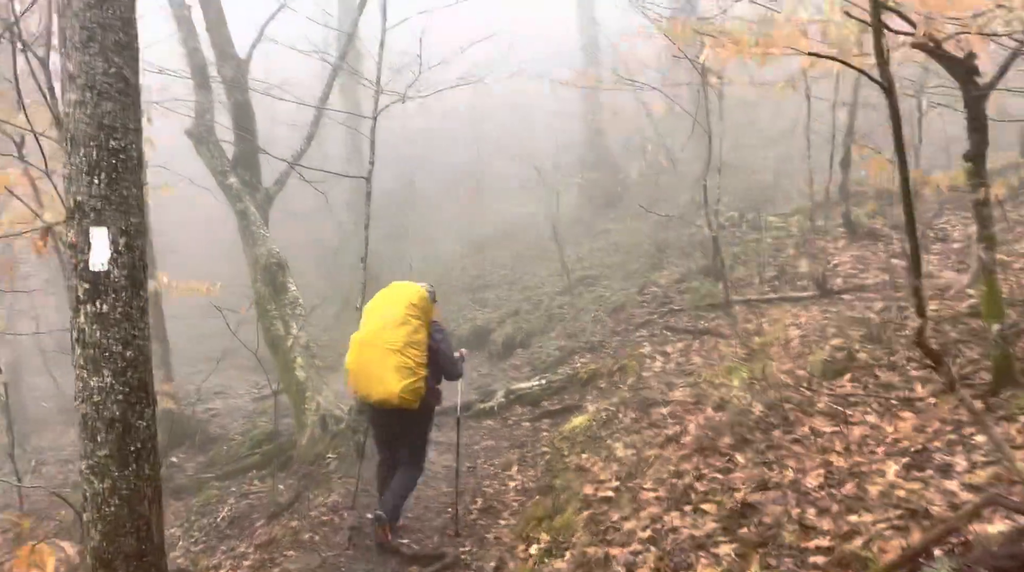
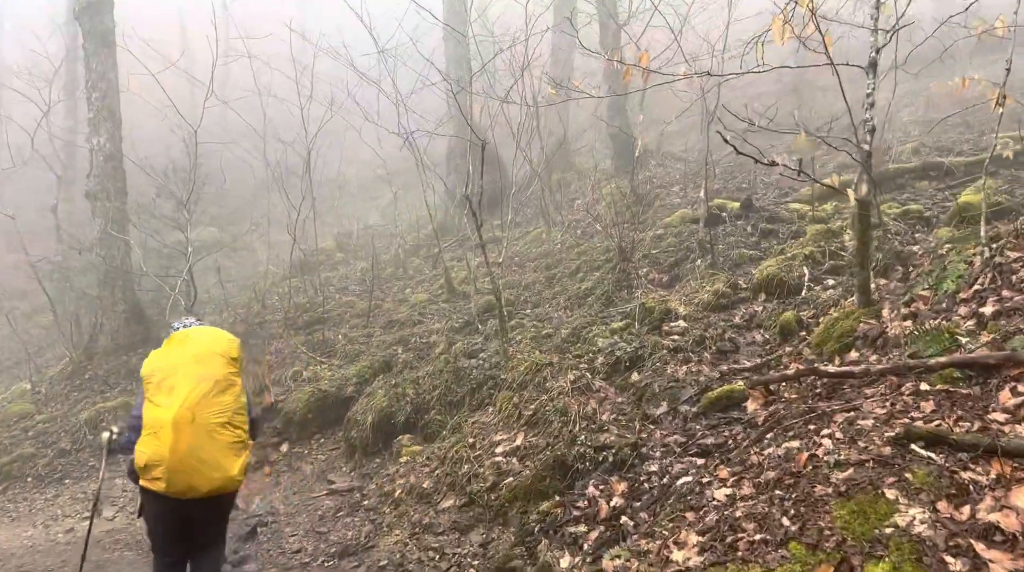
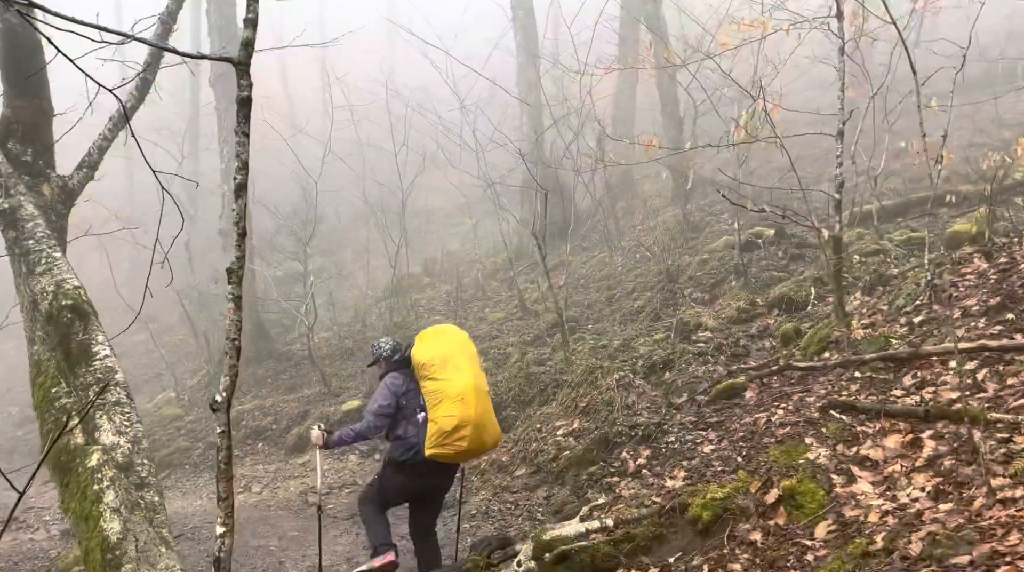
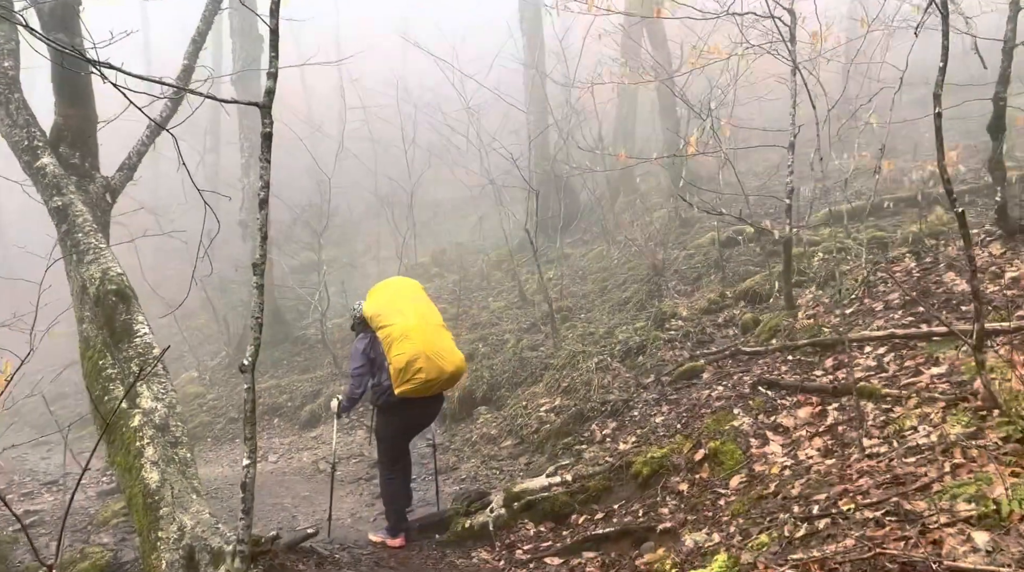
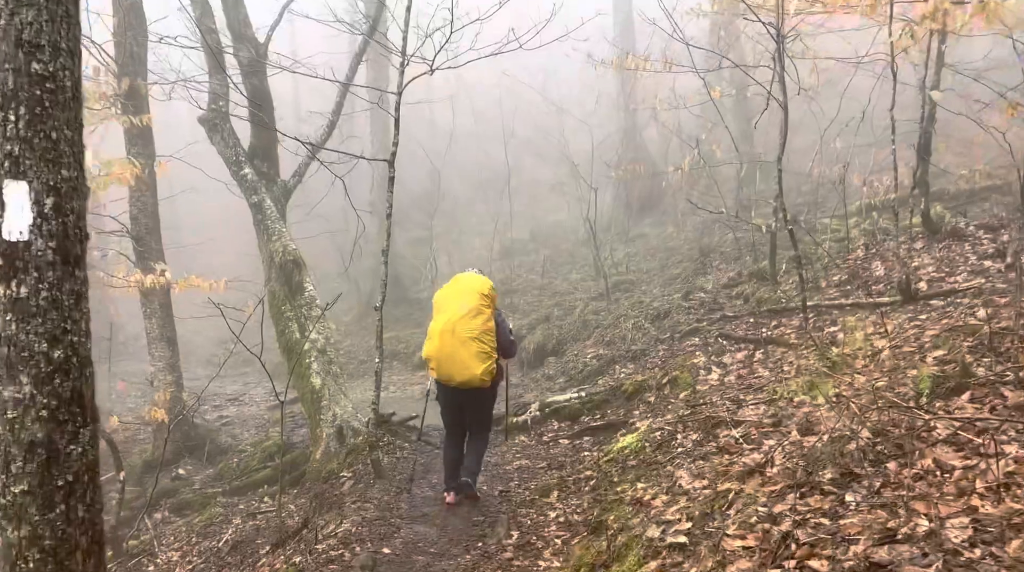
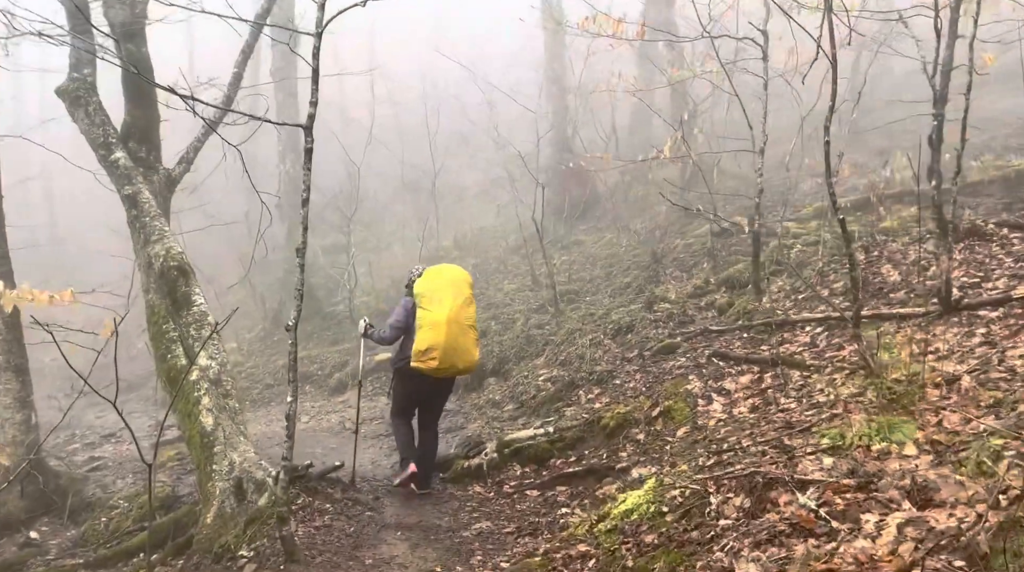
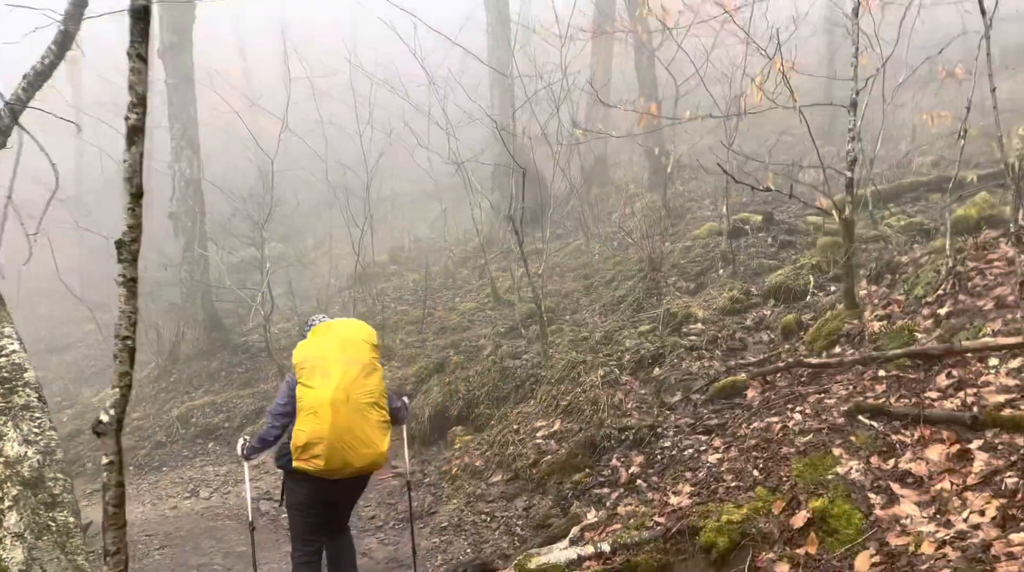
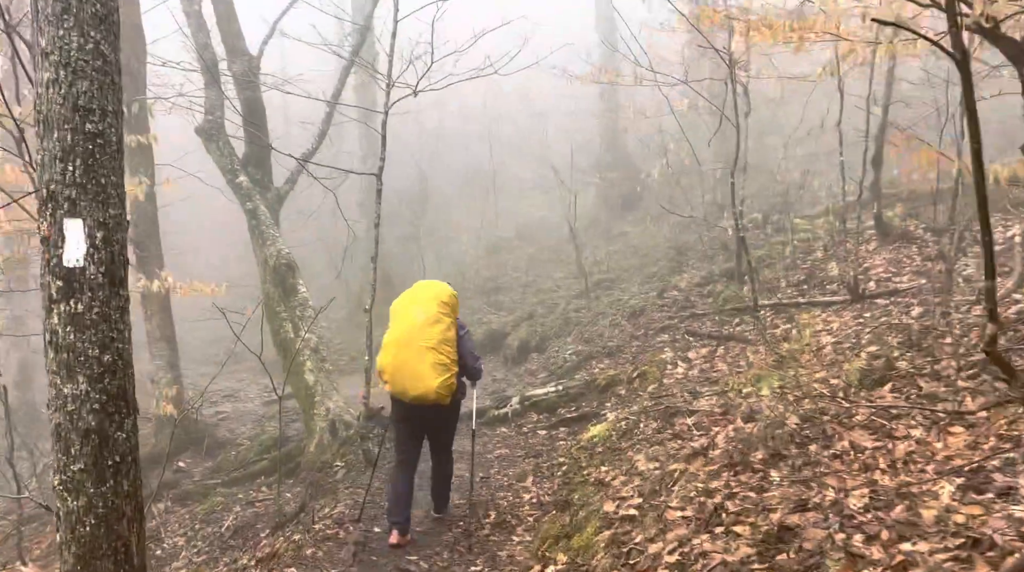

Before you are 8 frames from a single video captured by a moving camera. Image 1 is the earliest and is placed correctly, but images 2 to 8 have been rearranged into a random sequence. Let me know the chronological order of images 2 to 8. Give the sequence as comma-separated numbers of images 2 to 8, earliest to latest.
8, 5, 6, 4, 3, 7, 2
